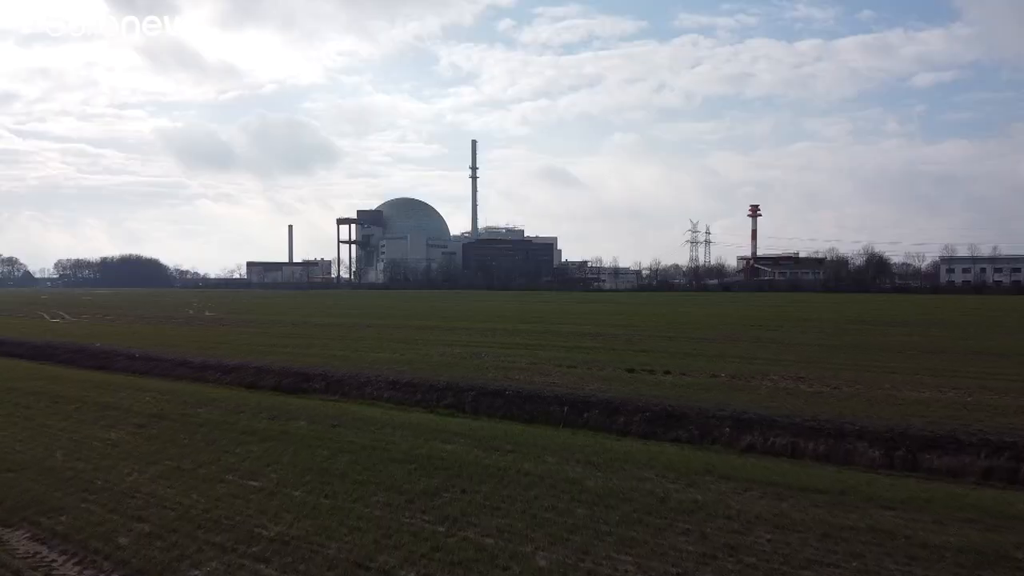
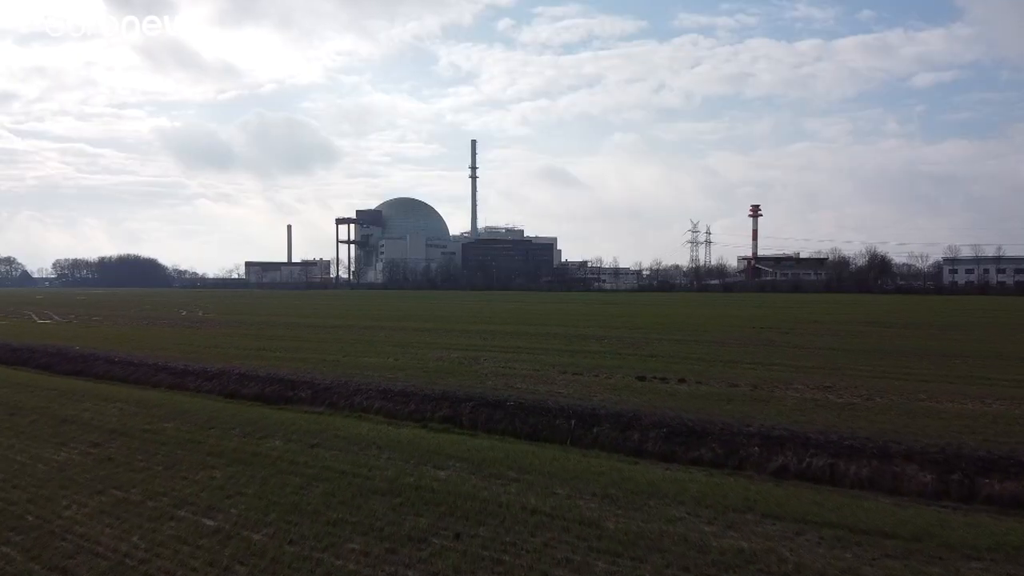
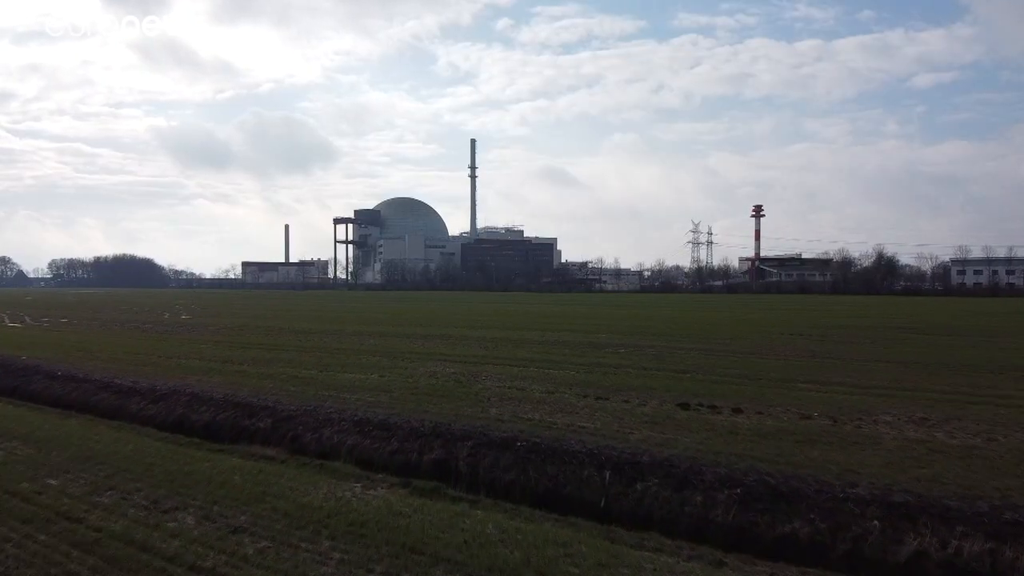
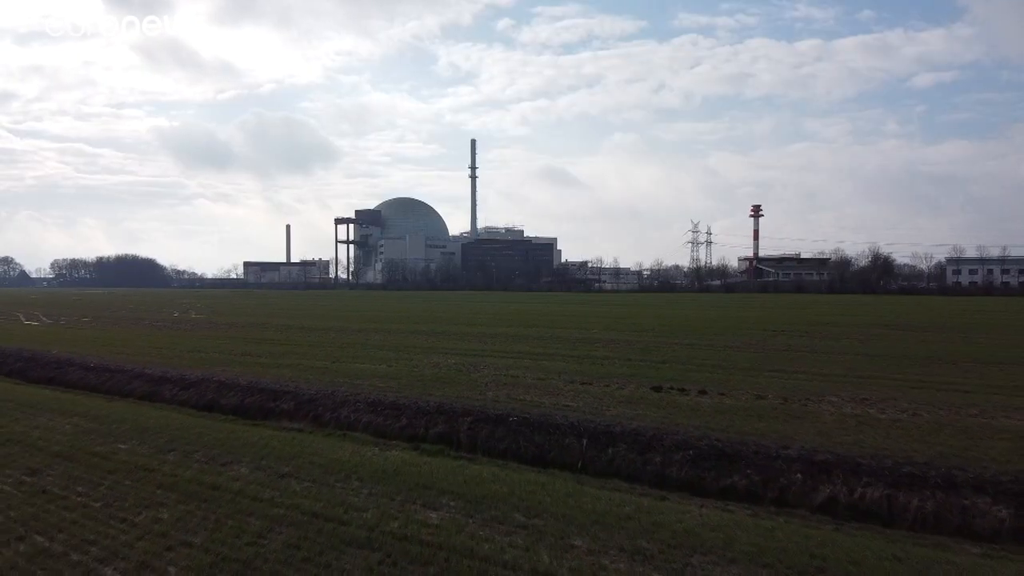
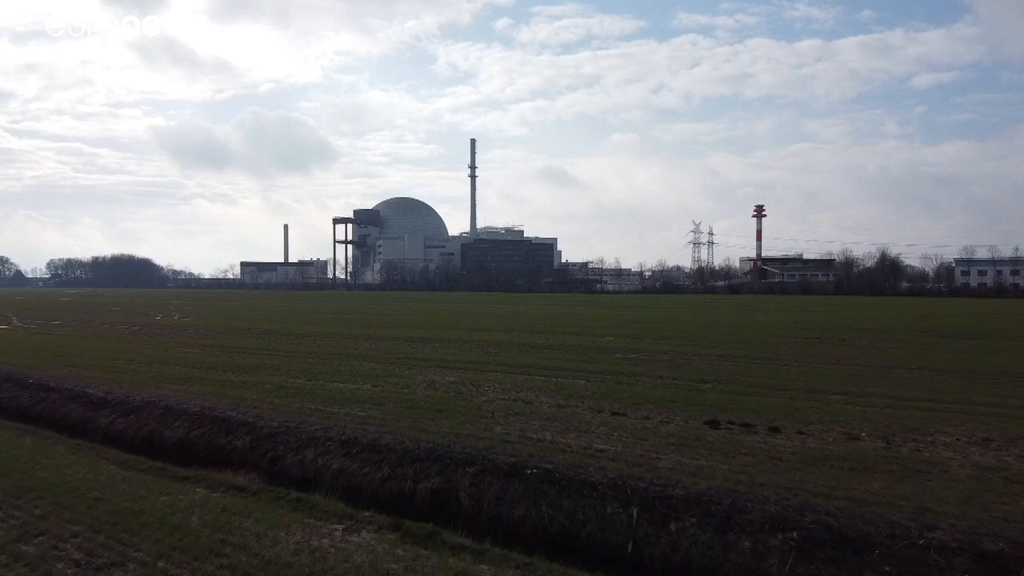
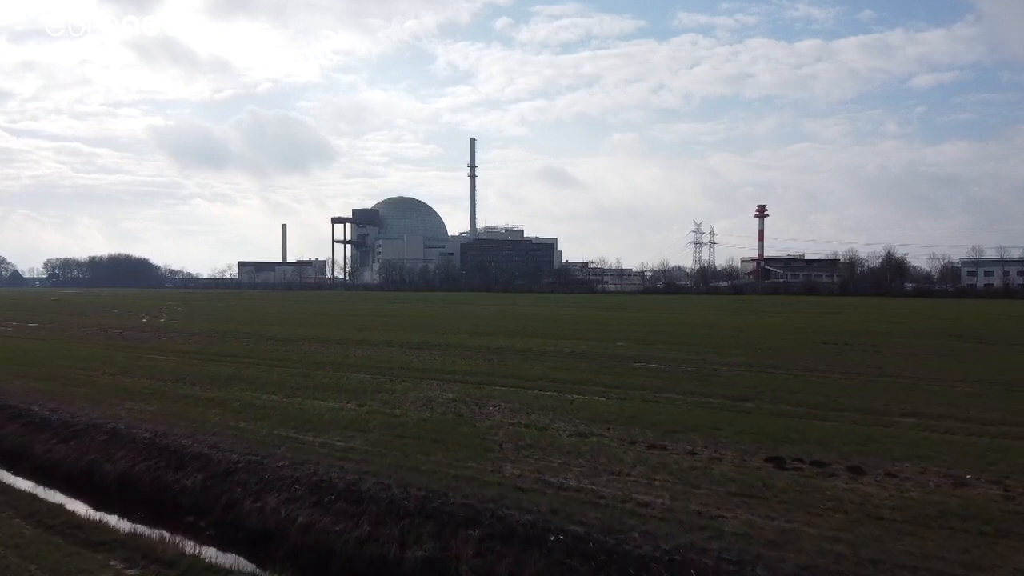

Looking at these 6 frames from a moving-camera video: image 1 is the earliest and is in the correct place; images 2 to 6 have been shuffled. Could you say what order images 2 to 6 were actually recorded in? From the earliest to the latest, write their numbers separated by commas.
2, 4, 3, 5, 6
